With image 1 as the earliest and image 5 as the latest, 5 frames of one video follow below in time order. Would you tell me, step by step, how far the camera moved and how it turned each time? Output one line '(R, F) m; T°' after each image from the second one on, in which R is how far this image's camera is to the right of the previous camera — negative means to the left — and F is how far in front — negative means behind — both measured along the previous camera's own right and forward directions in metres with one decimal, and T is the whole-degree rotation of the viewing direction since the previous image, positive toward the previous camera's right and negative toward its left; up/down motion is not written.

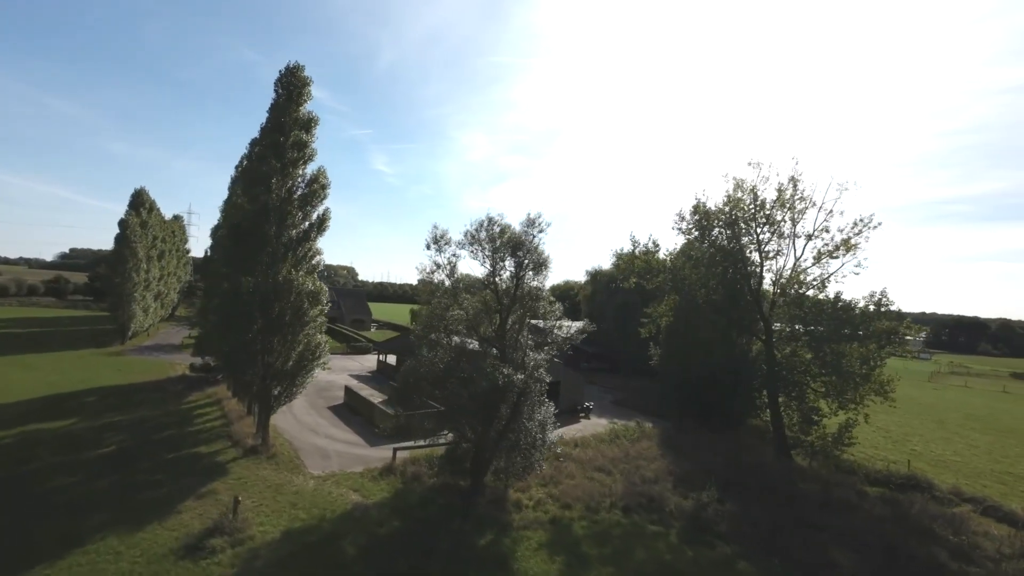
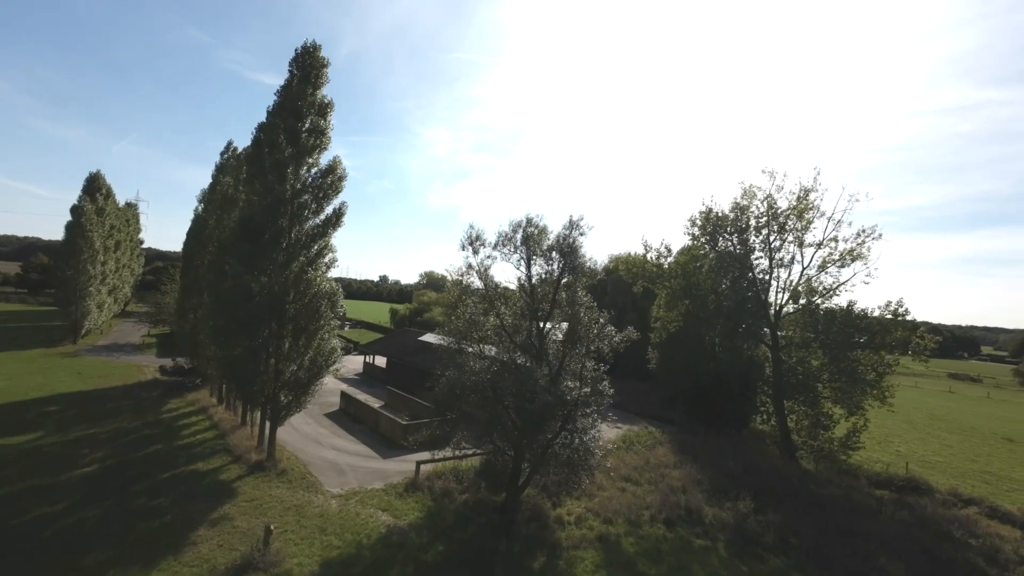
(-3.3, +1.2) m; +6°
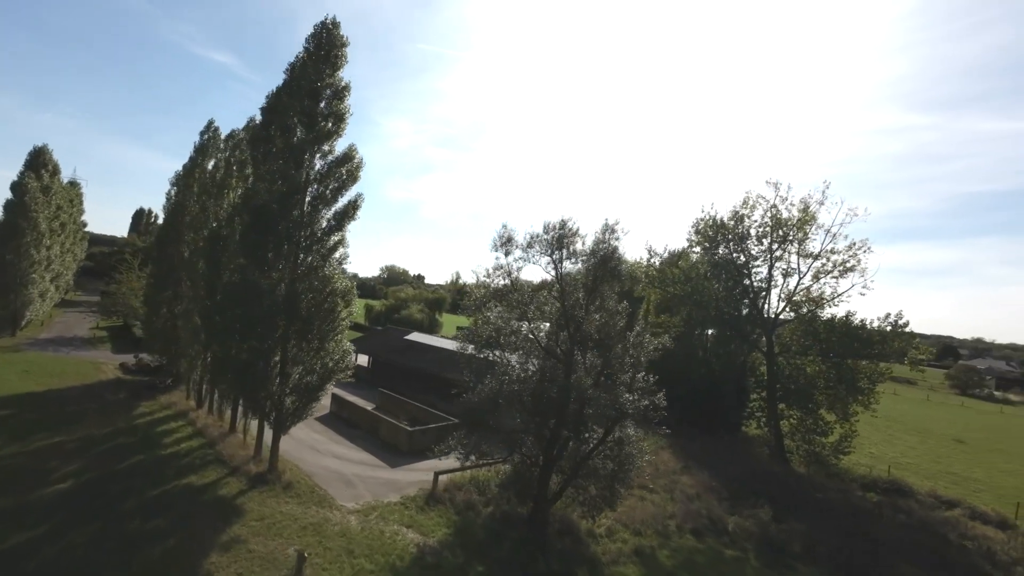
(-3.0, +1.0) m; +6°
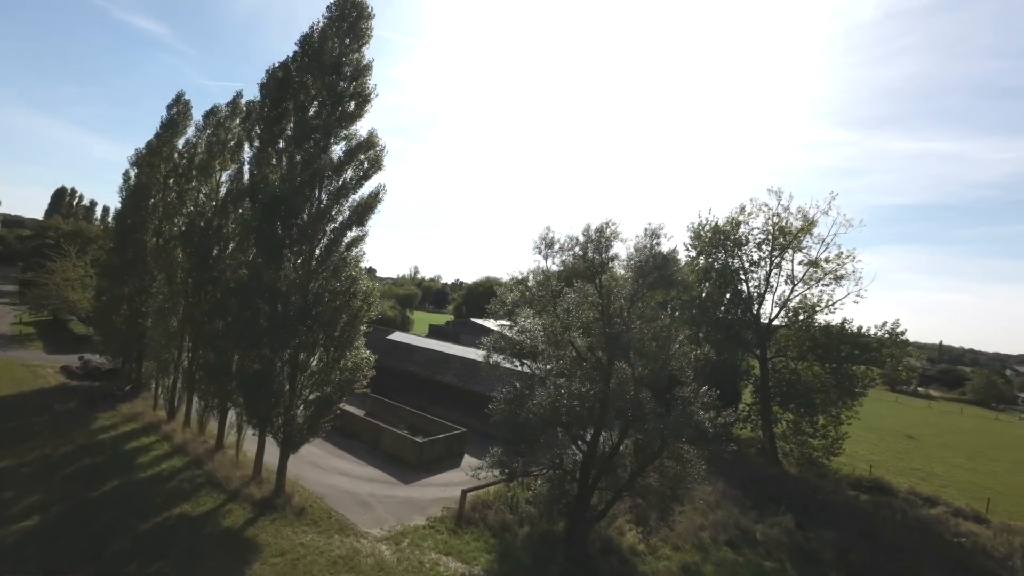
(-3.4, +1.5) m; +7°
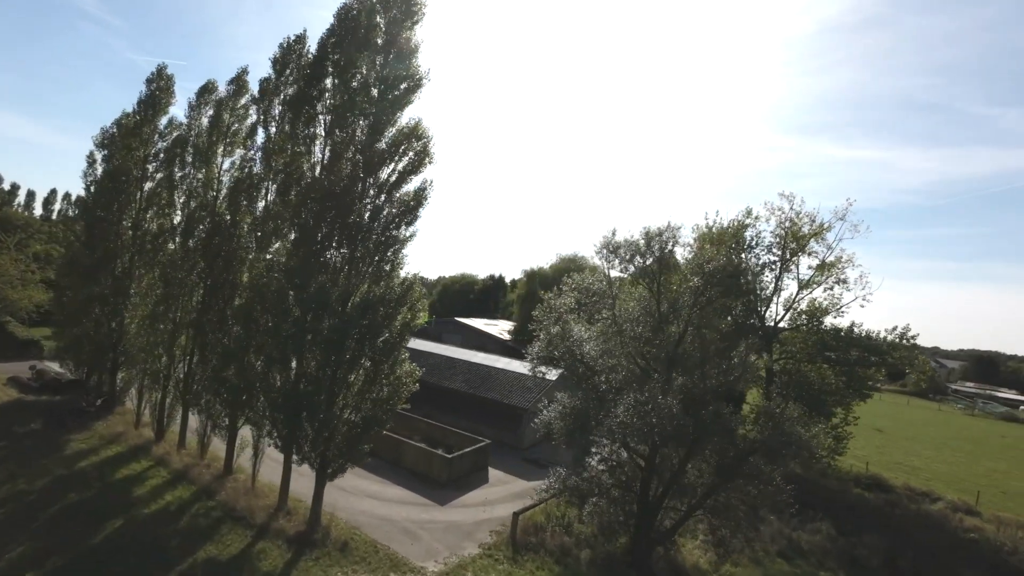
(-3.5, +1.6) m; +6°
